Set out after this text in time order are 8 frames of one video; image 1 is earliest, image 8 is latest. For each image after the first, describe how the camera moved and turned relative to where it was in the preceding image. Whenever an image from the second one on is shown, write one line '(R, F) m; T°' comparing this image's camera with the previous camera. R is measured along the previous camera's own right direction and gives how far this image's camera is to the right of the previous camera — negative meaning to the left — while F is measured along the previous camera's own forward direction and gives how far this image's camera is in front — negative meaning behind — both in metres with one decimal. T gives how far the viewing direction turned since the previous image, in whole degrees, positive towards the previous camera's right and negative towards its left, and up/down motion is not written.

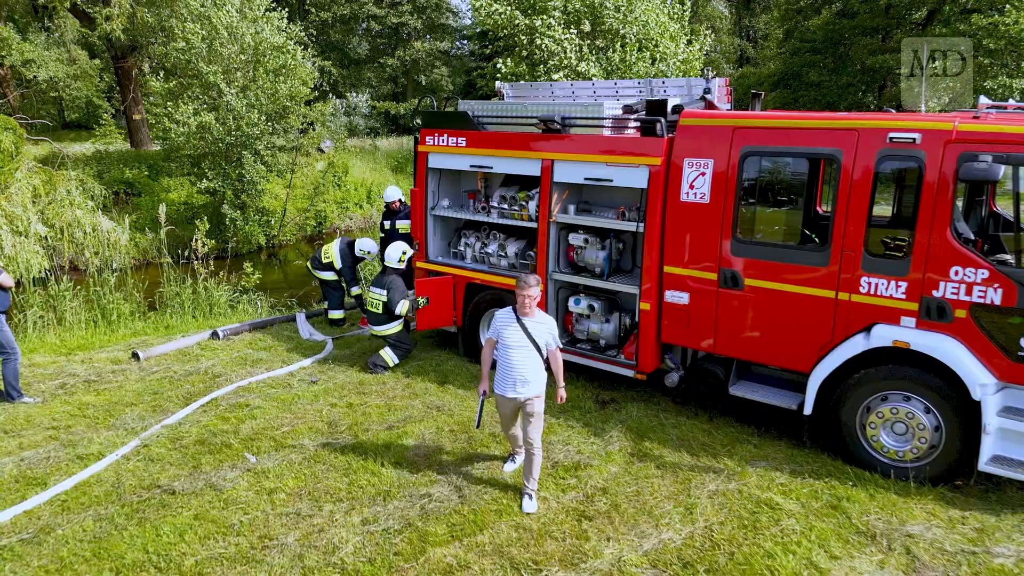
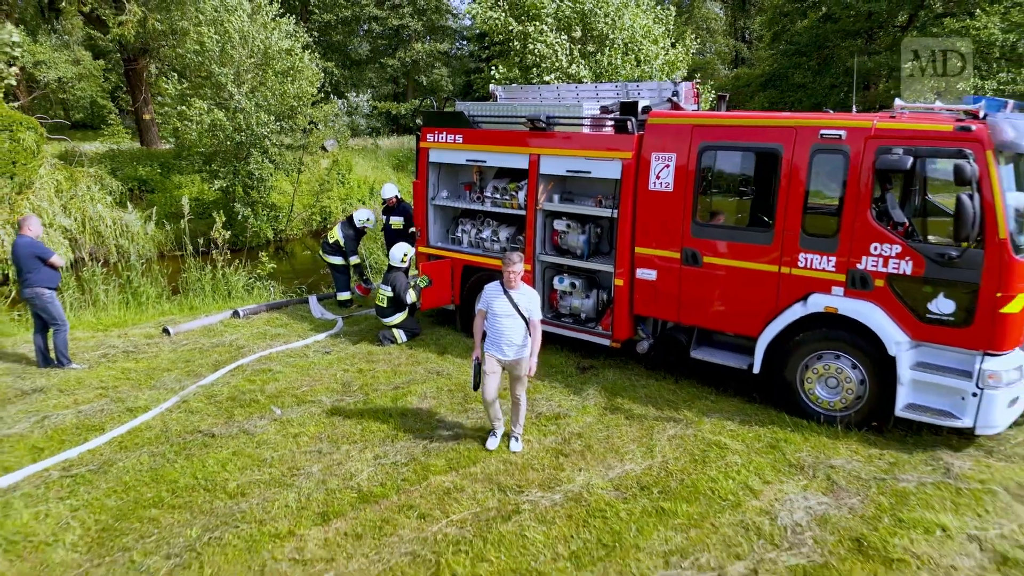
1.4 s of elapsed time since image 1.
(+0.1, -0.8) m; 0°
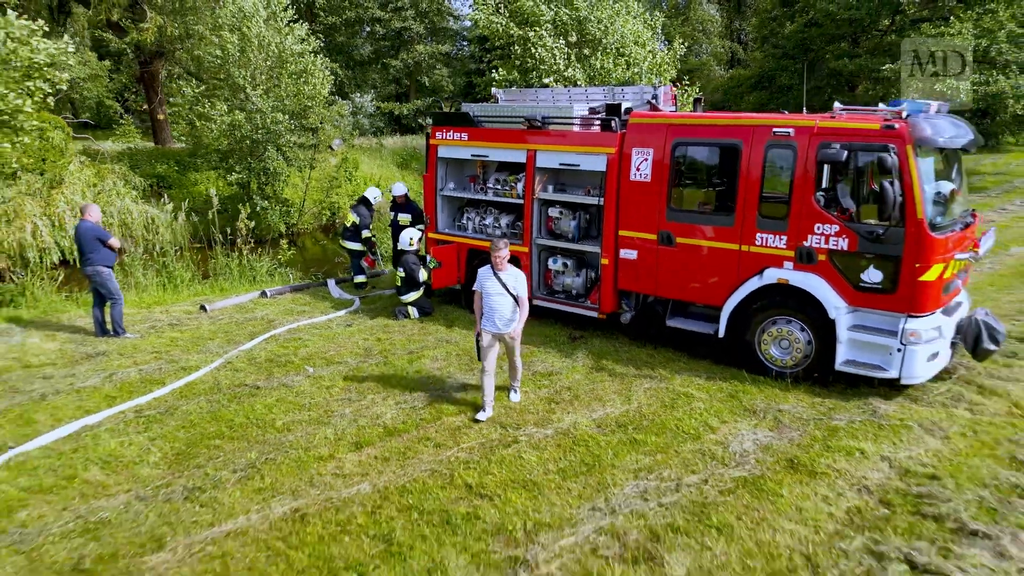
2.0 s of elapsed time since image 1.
(0.0, -0.9) m; 0°
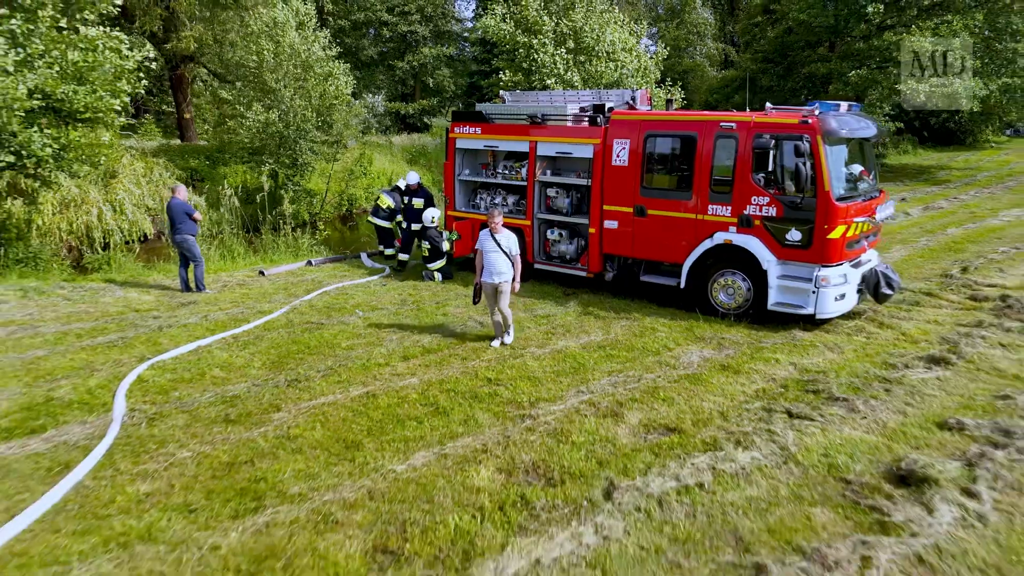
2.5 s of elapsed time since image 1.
(-0.1, -1.7) m; 0°
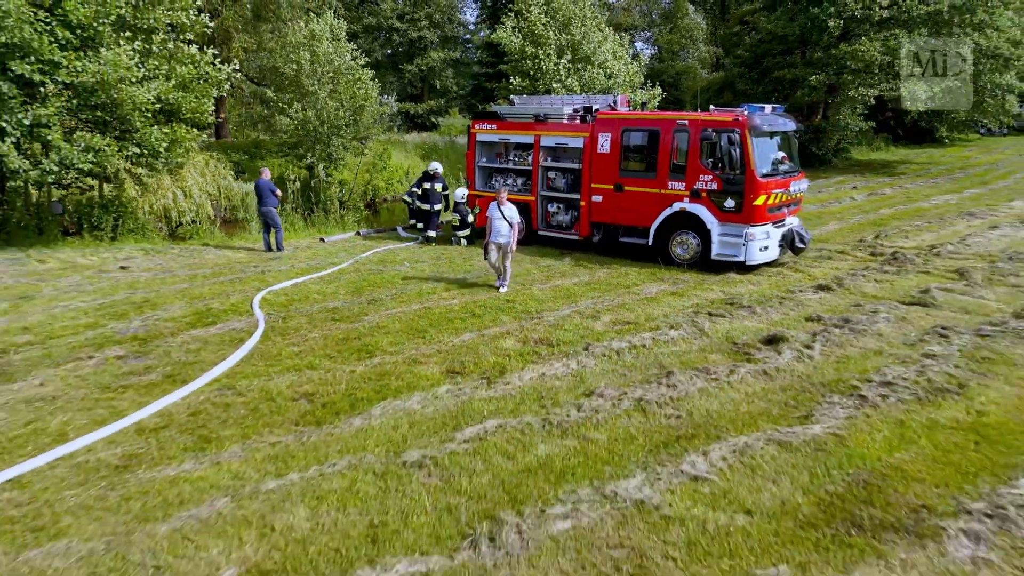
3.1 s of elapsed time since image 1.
(-0.1, -2.6) m; 0°
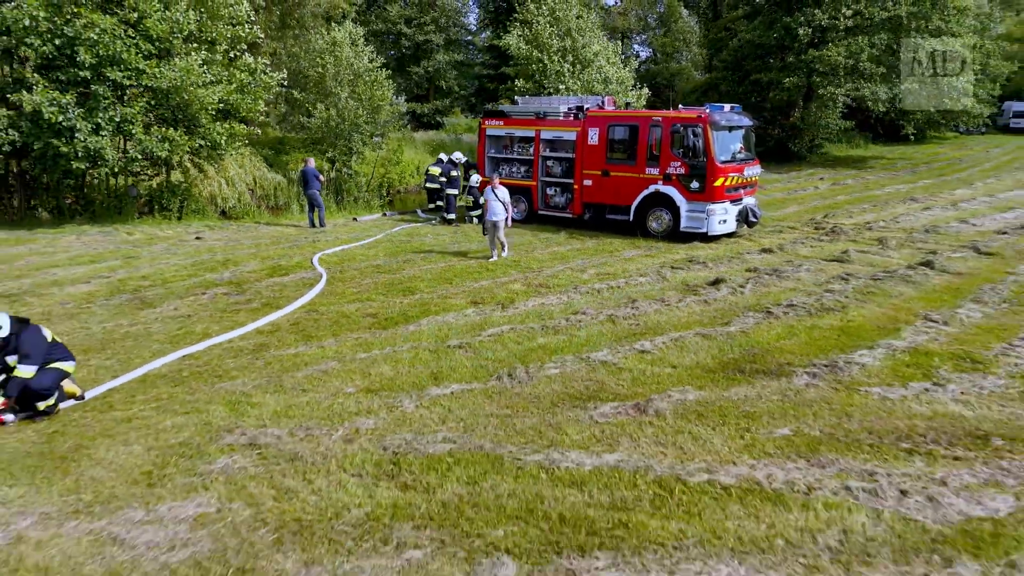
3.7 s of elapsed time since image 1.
(-0.1, -2.2) m; 0°
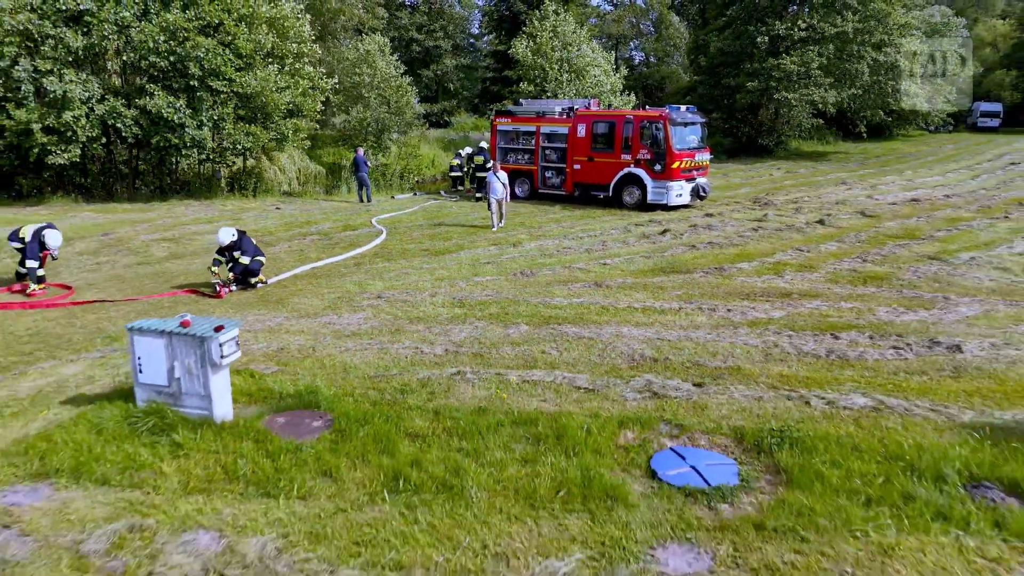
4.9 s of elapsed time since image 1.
(-0.1, -3.8) m; 0°
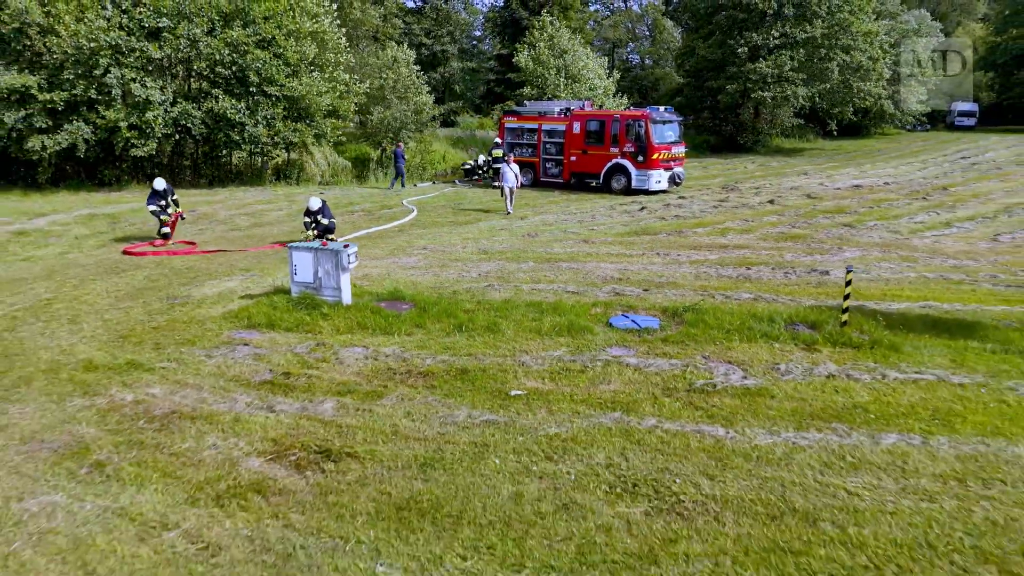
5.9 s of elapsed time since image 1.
(-0.2, -3.1) m; 0°
